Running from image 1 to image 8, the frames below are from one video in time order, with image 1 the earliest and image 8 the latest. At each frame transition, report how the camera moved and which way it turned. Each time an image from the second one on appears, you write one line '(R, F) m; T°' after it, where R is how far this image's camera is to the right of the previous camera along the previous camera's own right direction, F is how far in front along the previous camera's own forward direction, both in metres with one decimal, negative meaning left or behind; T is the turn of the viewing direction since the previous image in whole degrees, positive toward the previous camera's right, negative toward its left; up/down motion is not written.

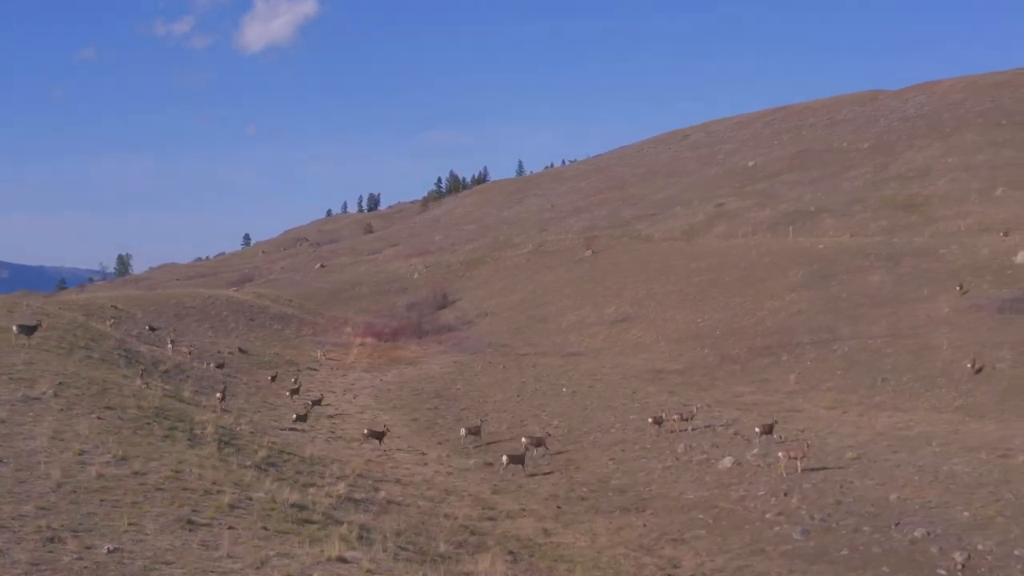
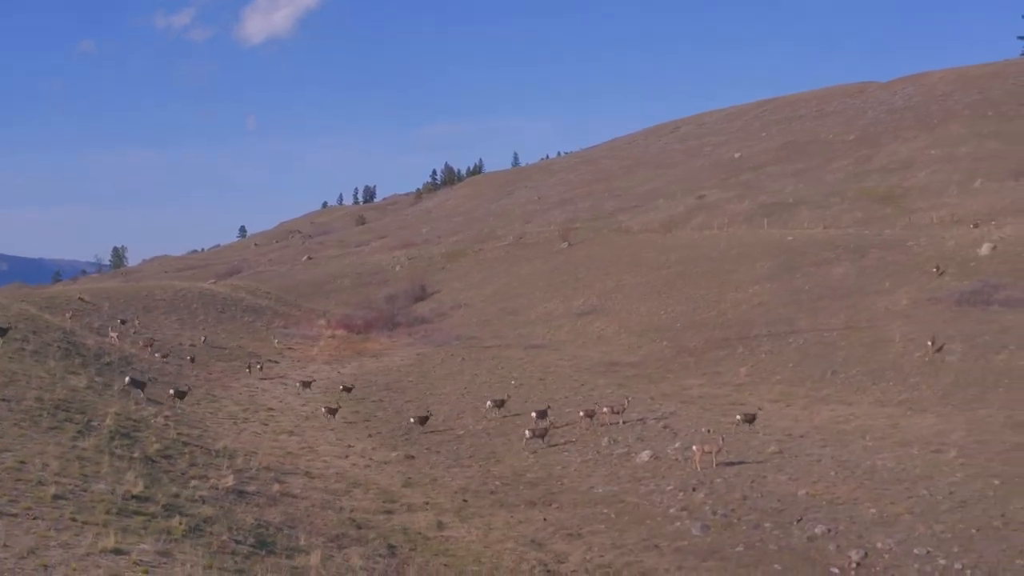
(+1.7, +0.3) m; -2°
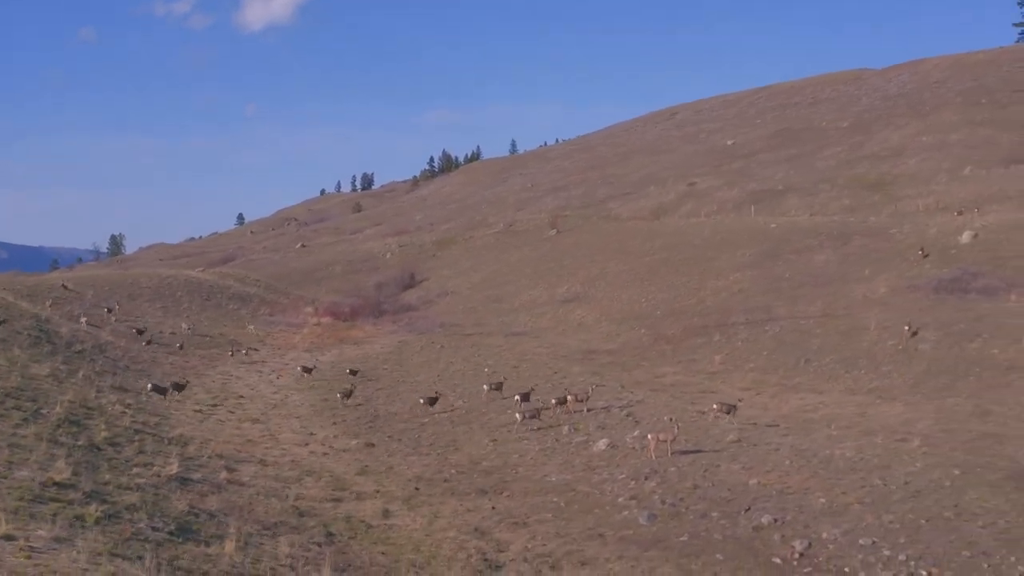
(+0.8, +0.1) m; -1°
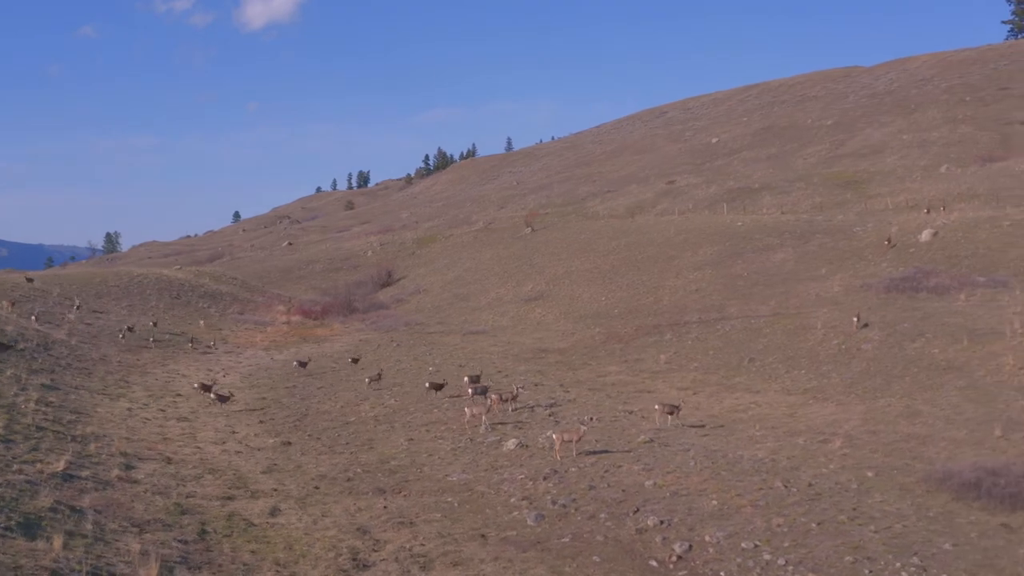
(+1.7, +0.2) m; -2°
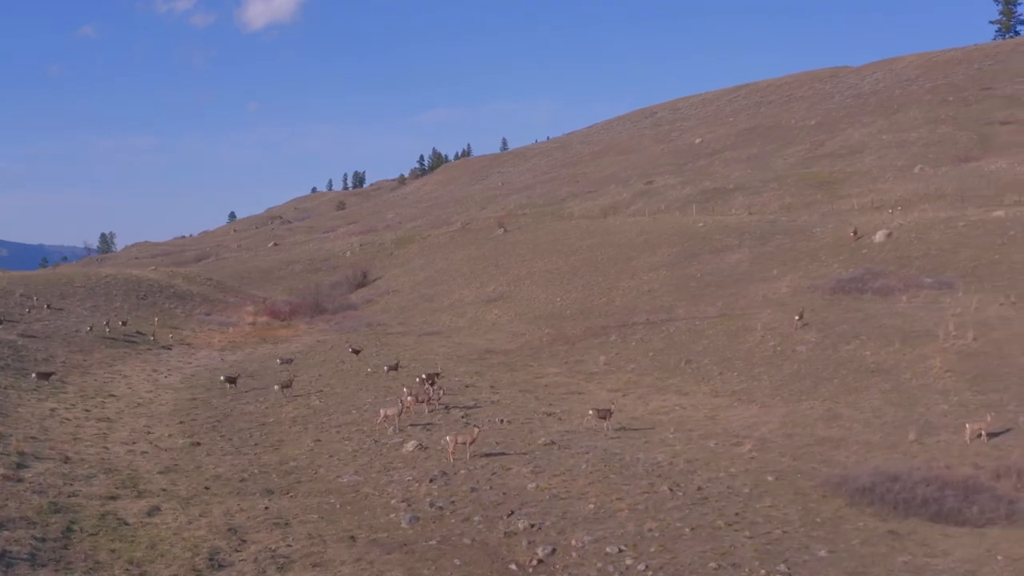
(+1.9, +0.2) m; -2°
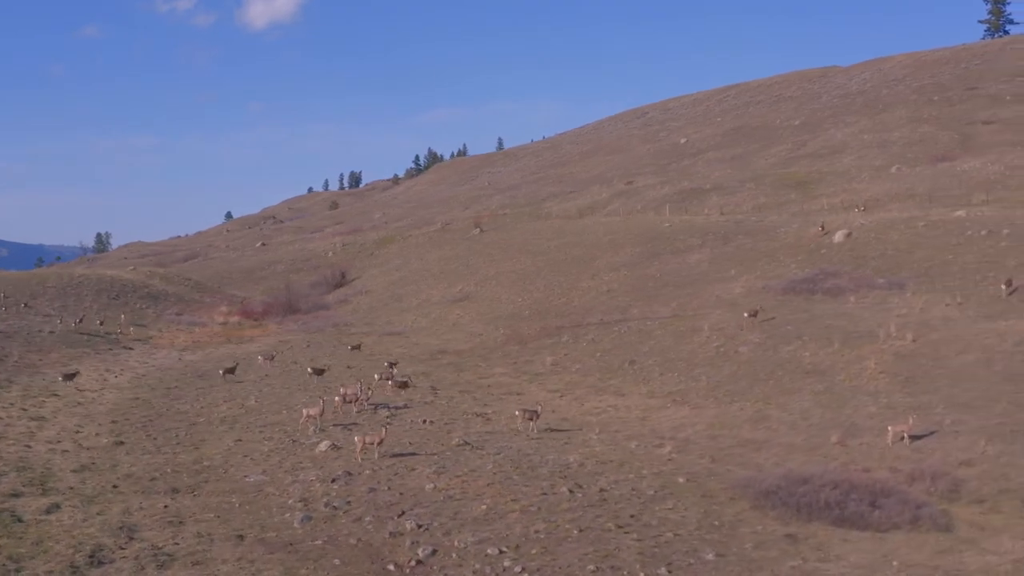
(+1.6, +0.1) m; -1°
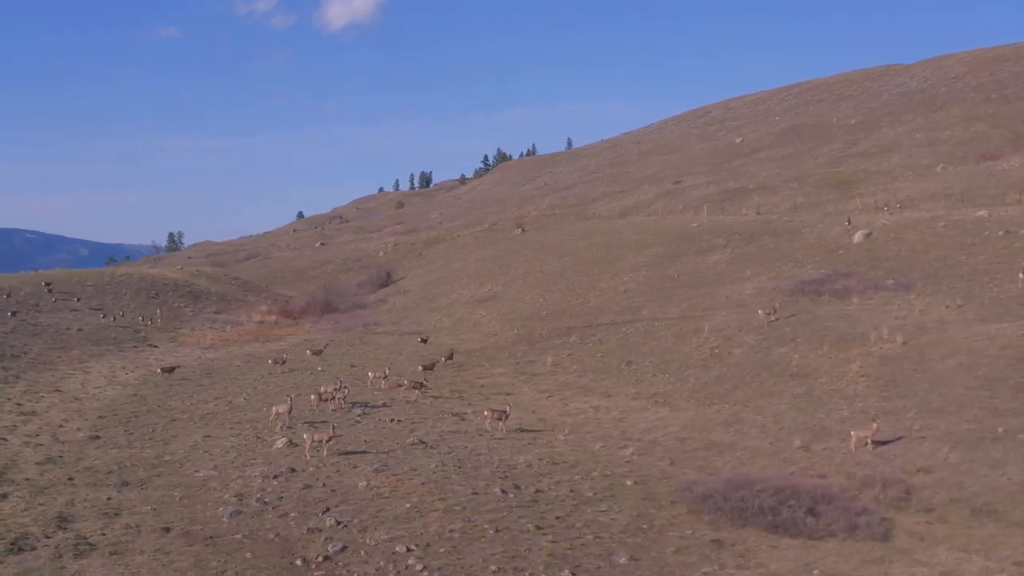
(+2.2, +0.2) m; -5°
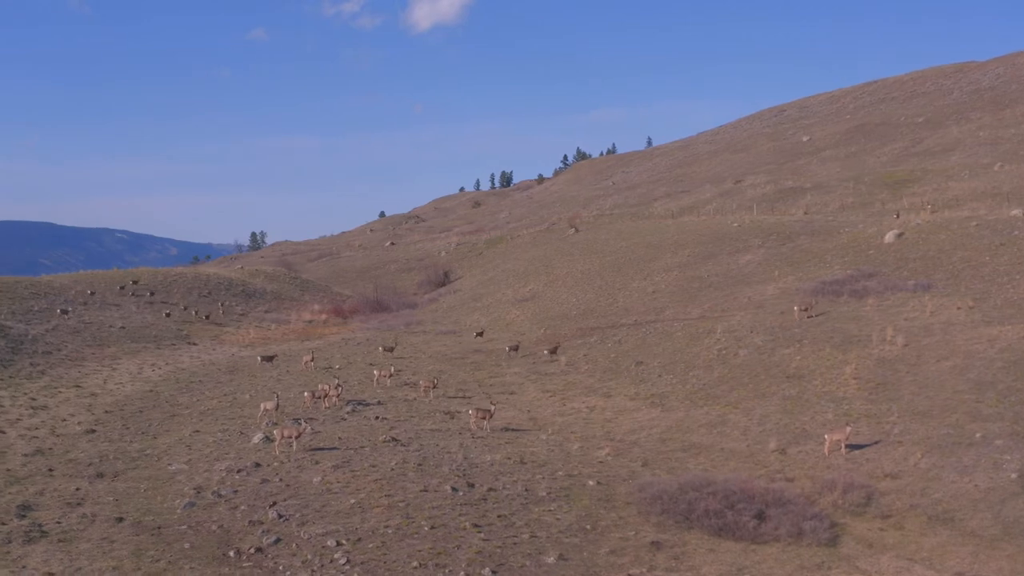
(+2.0, +0.1) m; -5°
